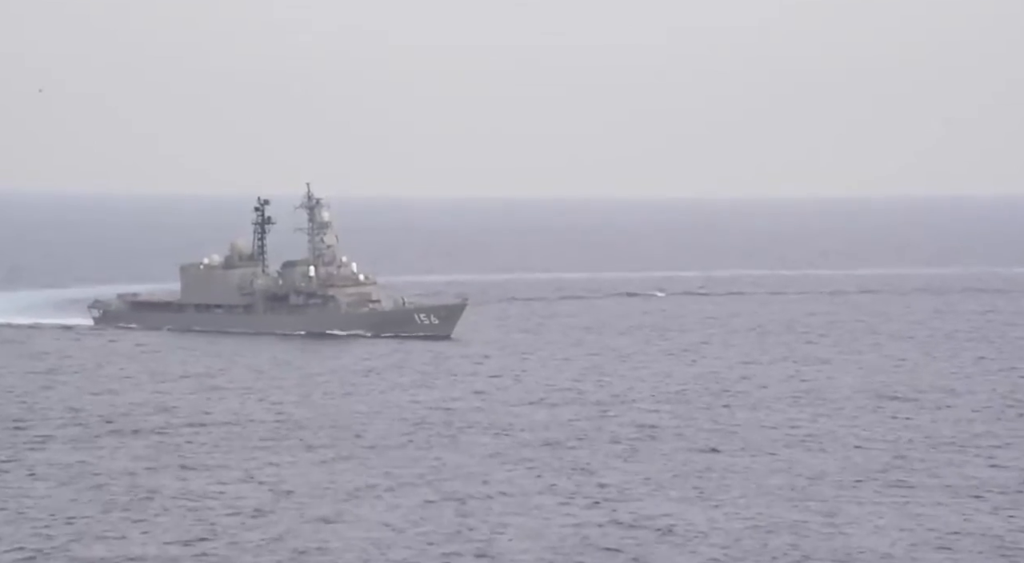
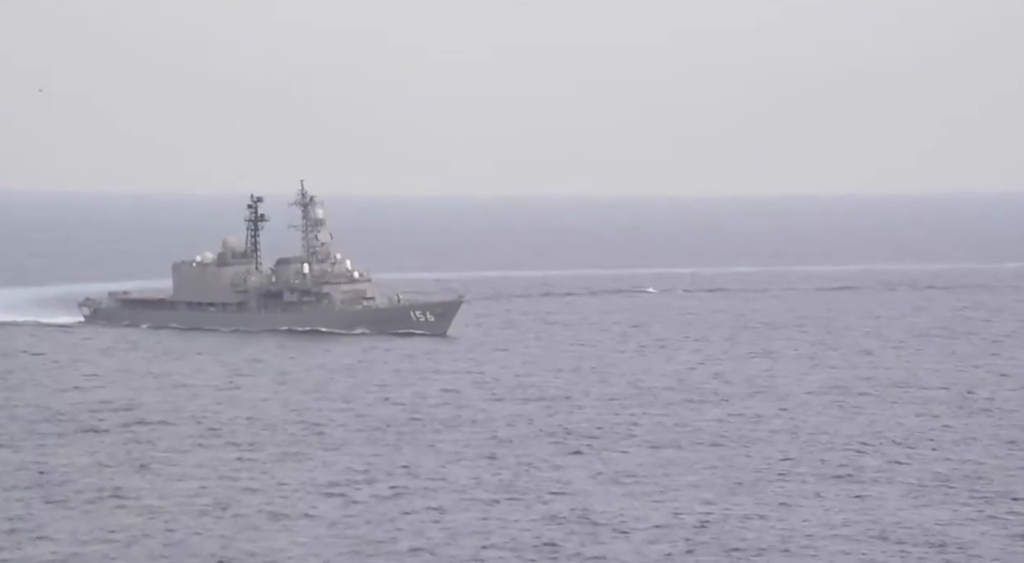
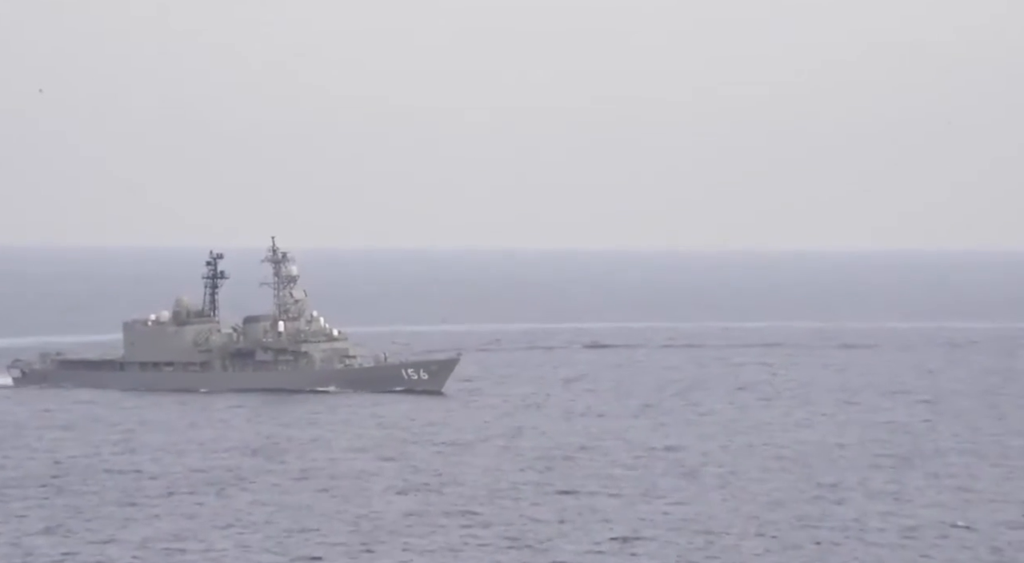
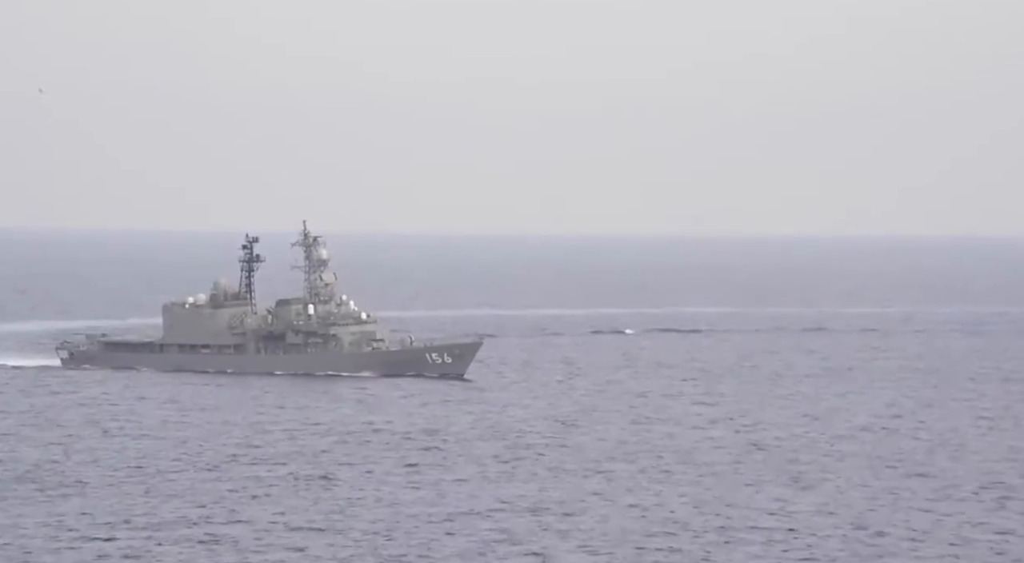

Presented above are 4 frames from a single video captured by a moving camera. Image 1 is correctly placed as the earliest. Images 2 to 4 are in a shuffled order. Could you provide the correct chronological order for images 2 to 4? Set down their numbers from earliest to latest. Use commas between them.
2, 4, 3
